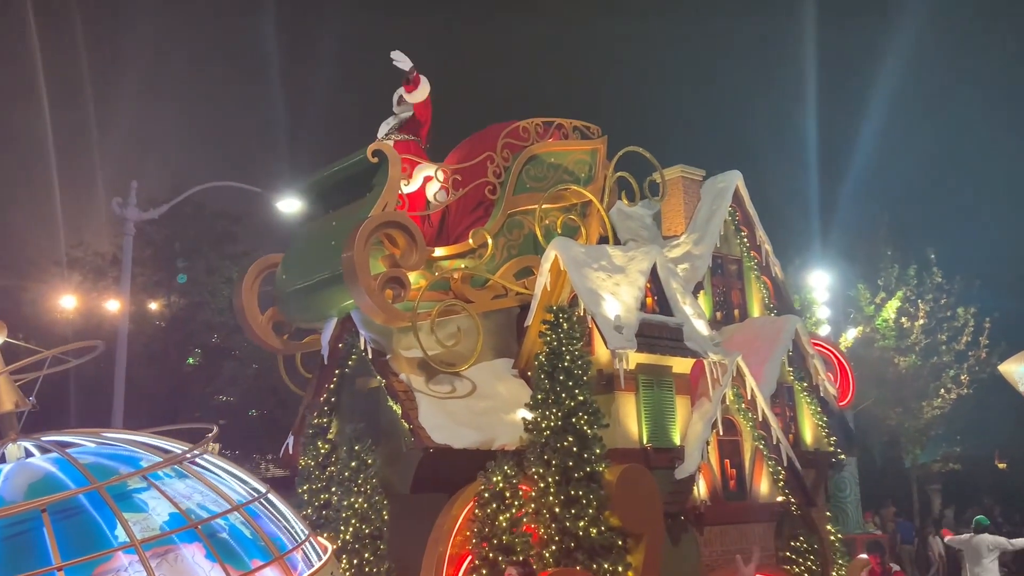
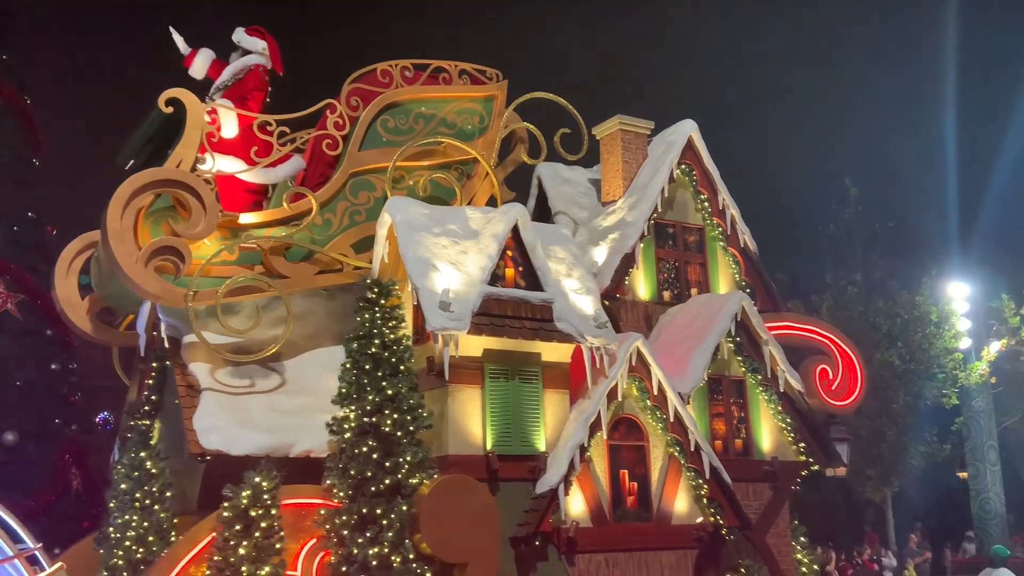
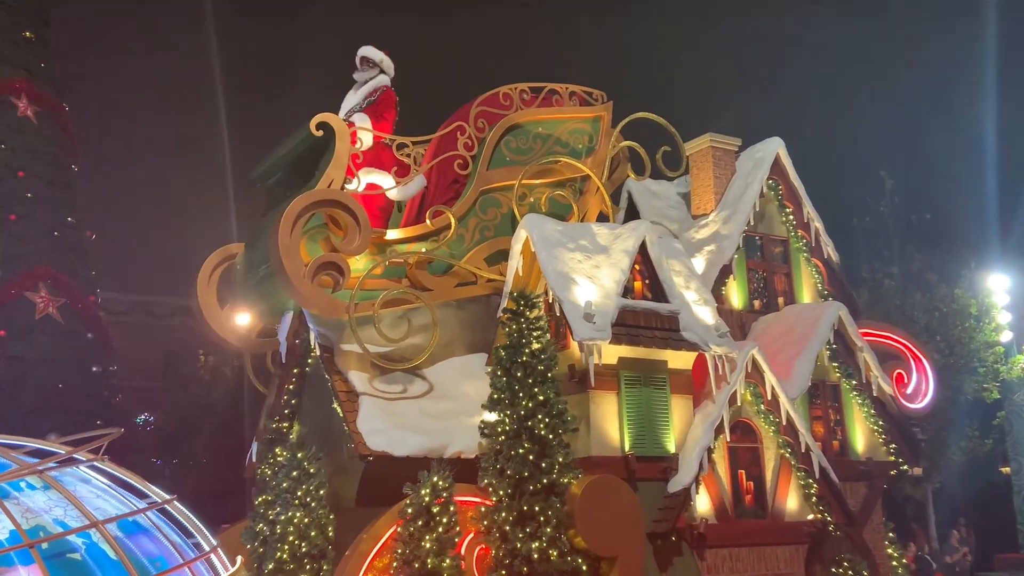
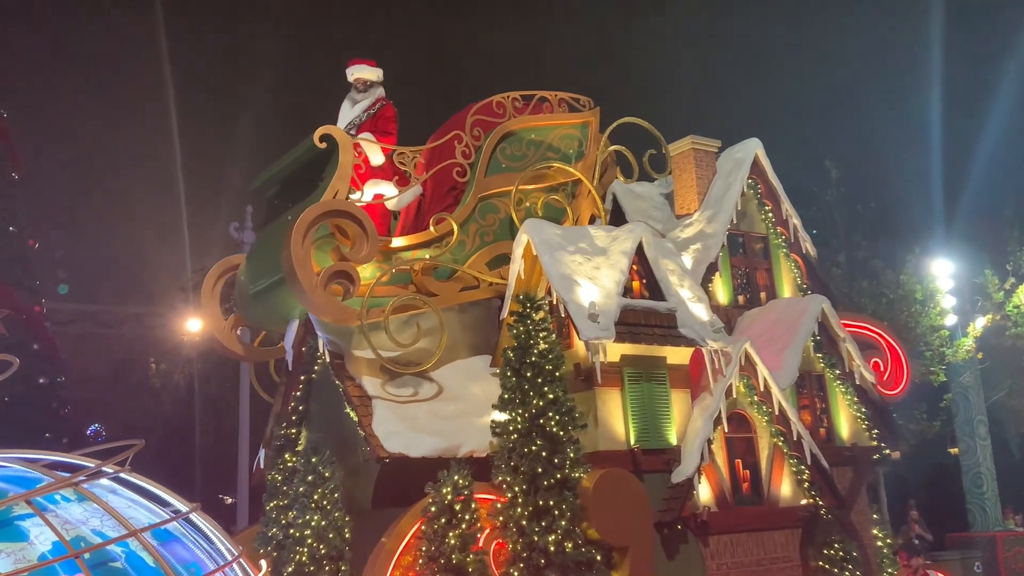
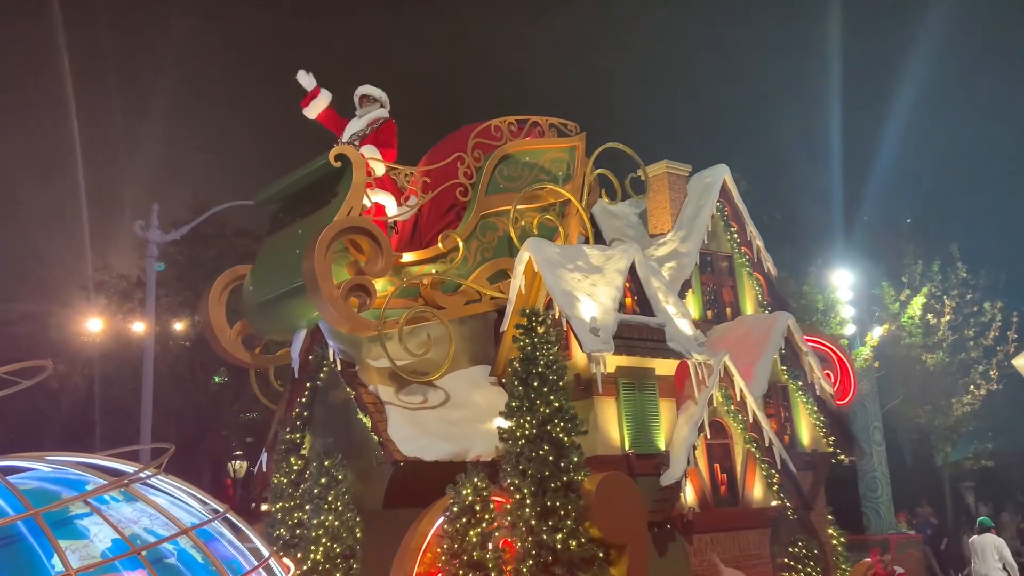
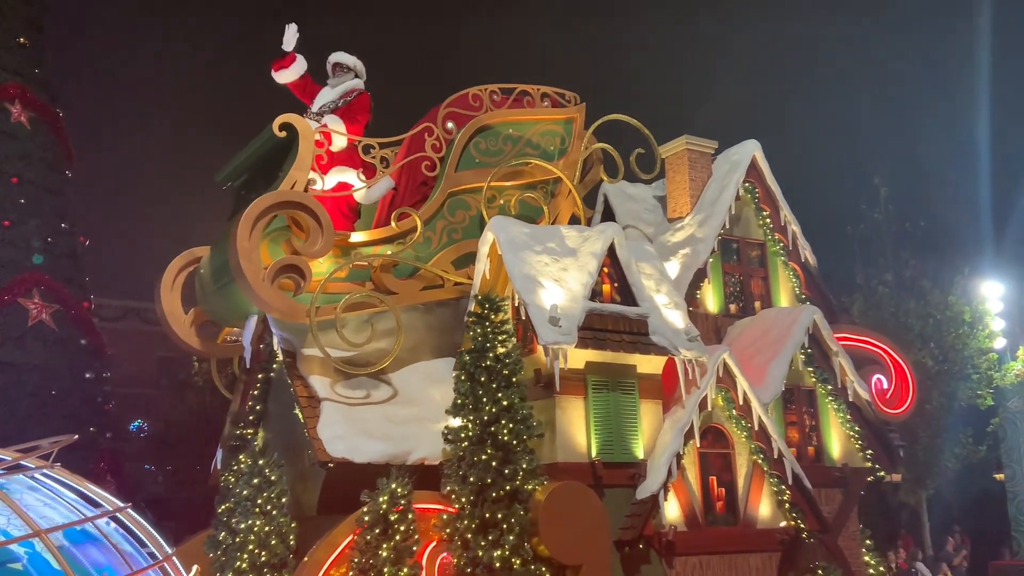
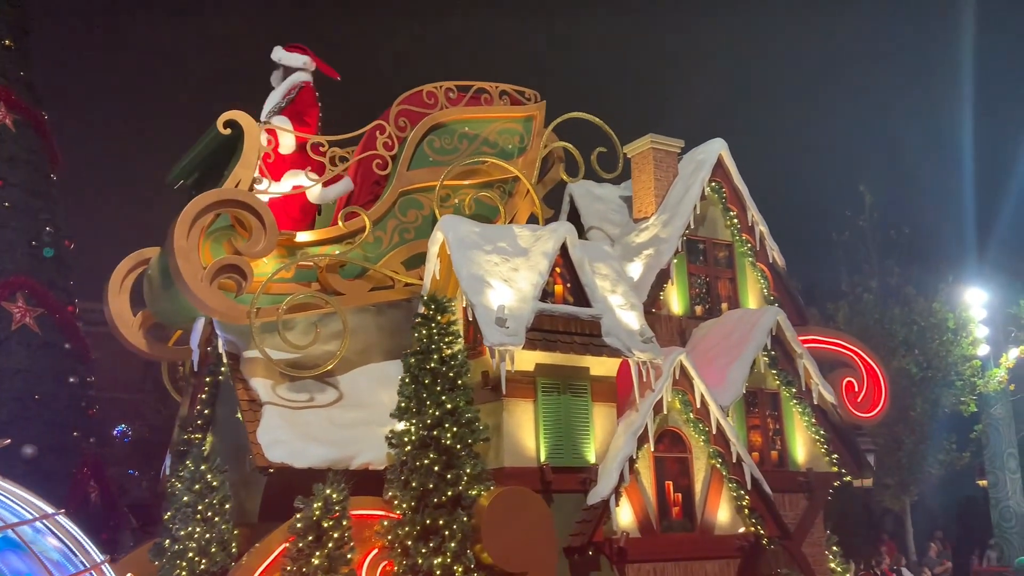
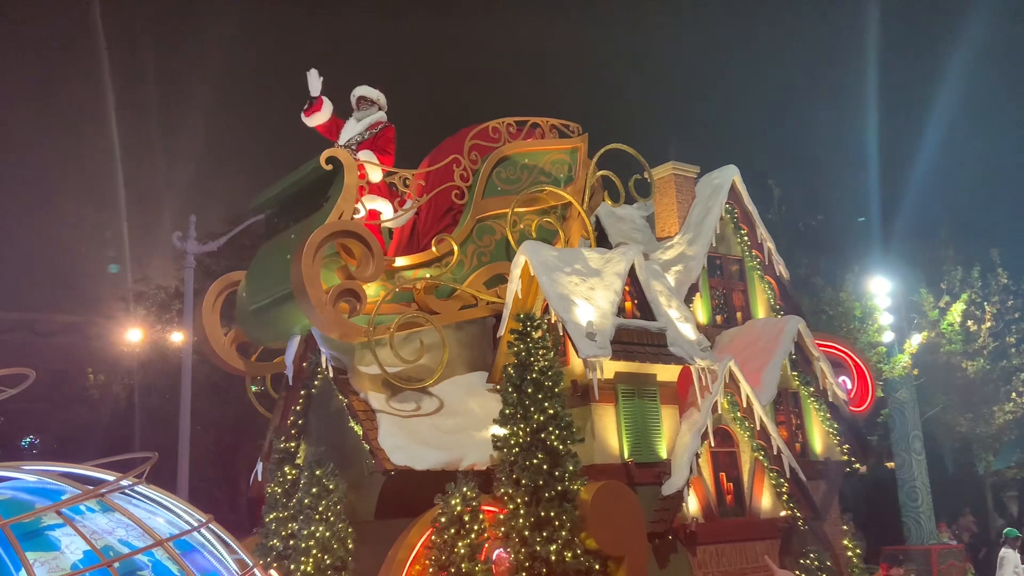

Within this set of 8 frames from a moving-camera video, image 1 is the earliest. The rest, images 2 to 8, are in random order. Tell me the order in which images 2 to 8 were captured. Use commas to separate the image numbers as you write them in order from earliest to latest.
5, 8, 4, 3, 6, 7, 2
